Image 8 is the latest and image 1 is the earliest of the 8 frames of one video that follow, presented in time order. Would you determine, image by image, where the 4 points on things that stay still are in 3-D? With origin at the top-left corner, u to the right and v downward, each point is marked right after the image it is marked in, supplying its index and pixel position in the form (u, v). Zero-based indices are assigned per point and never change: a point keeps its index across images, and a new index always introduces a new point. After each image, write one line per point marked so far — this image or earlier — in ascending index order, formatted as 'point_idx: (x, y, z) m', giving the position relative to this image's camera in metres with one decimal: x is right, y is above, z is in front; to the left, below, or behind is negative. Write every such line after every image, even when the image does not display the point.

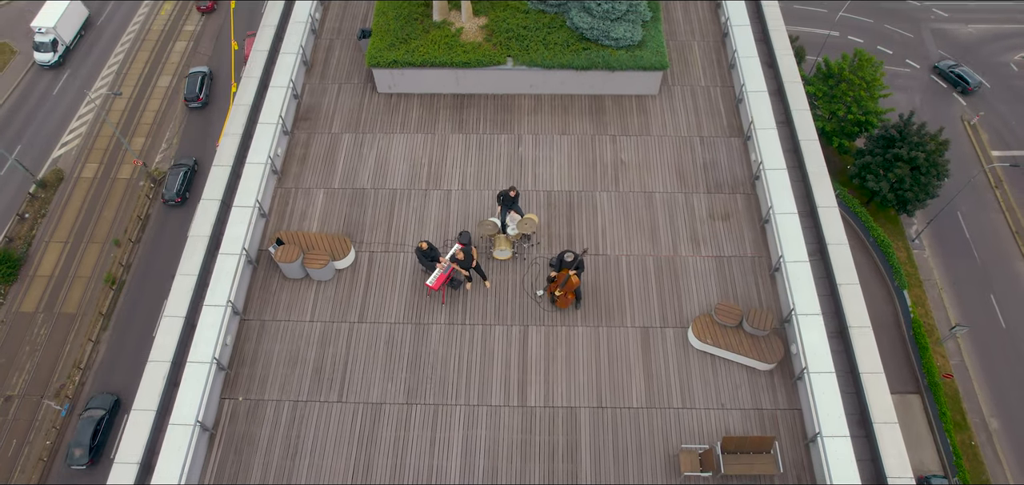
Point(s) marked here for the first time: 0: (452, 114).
0: (-1.7, +3.5, +15.1) m
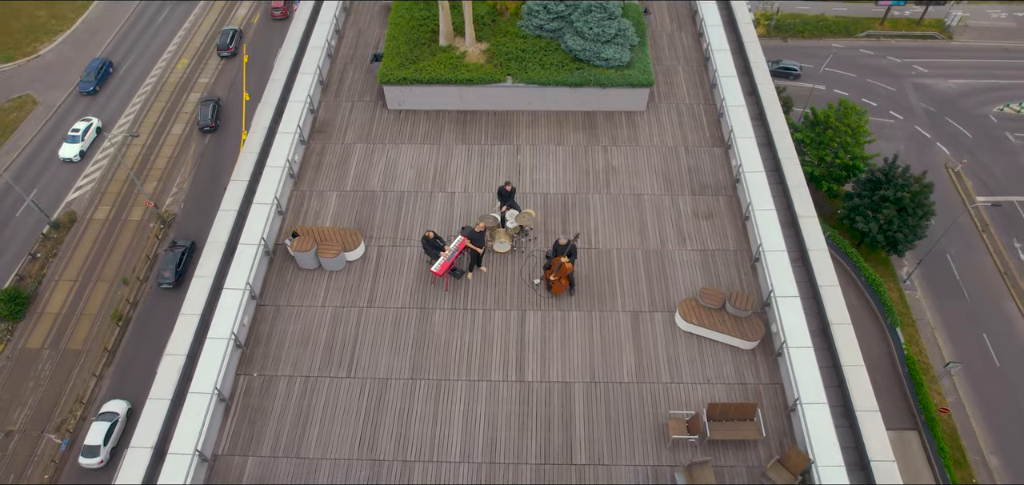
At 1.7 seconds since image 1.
0: (-1.7, +3.4, +16.3) m
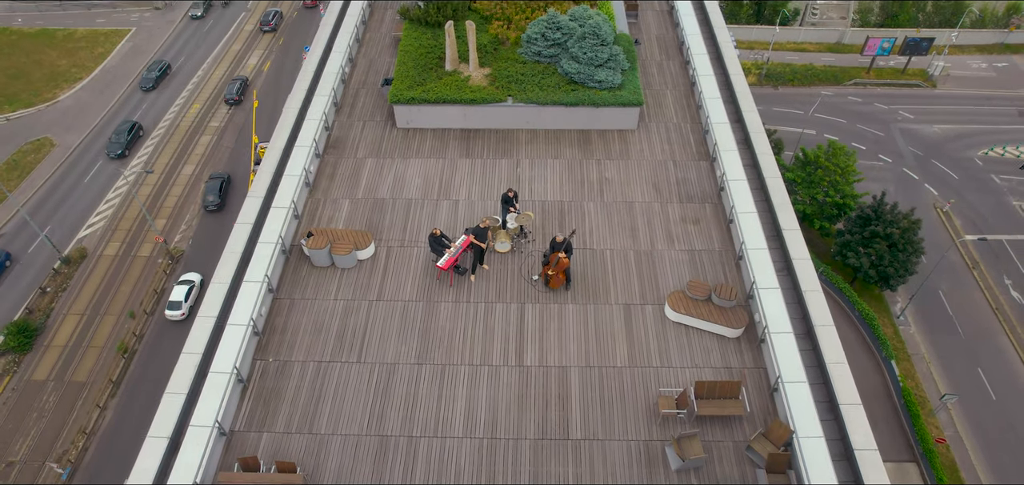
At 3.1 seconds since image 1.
0: (-1.7, +3.2, +17.6) m
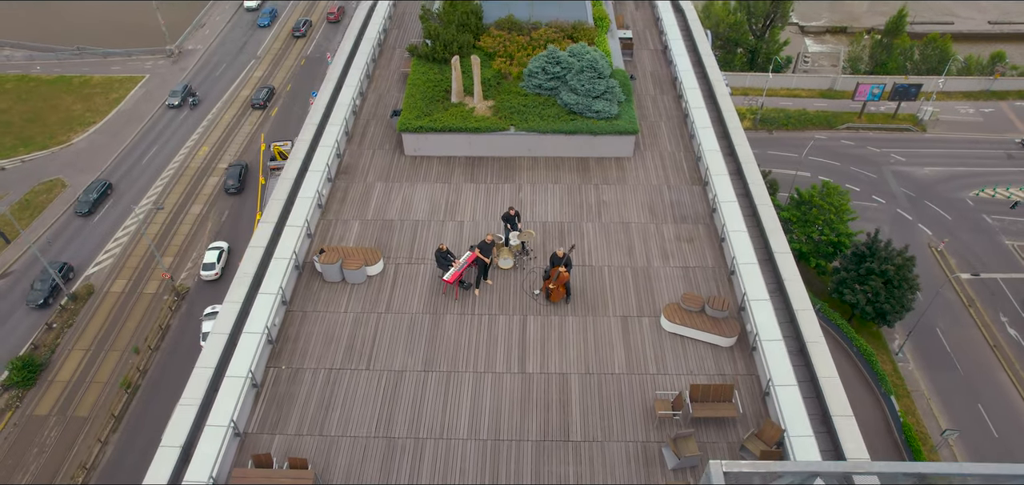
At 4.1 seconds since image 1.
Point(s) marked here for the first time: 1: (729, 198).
0: (-1.6, +2.4, +18.5) m
1: (+6.2, +1.3, +15.8) m
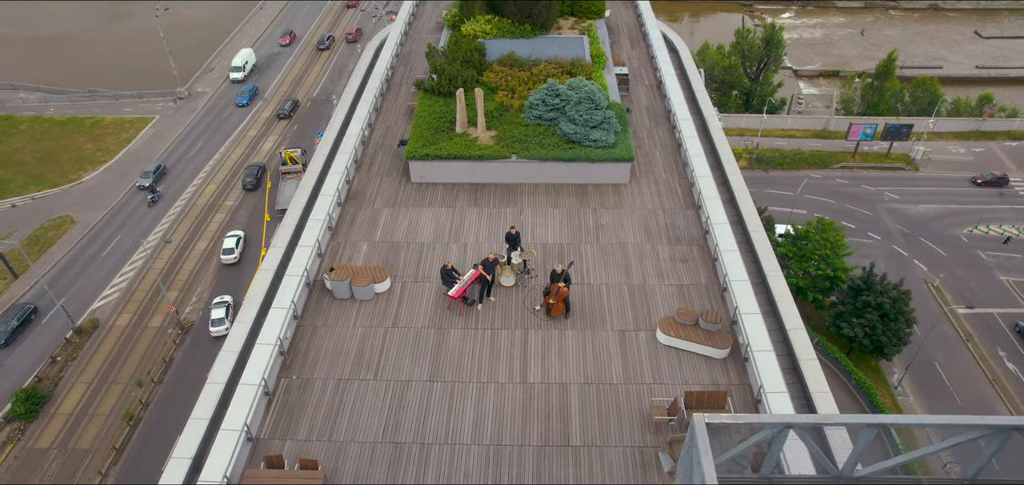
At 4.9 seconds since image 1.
0: (-1.5, +1.7, +19.4) m
1: (+6.3, +0.7, +16.6) m
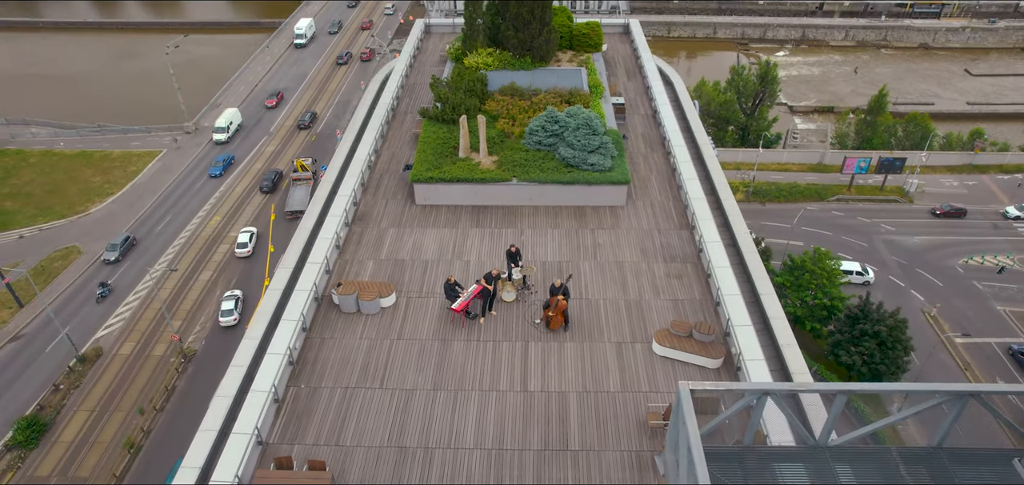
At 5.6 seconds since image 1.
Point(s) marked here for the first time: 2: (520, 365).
0: (-1.5, +1.0, +20.1) m
1: (+6.3, +0.1, +17.3) m
2: (+0.2, -3.2, +14.2) m
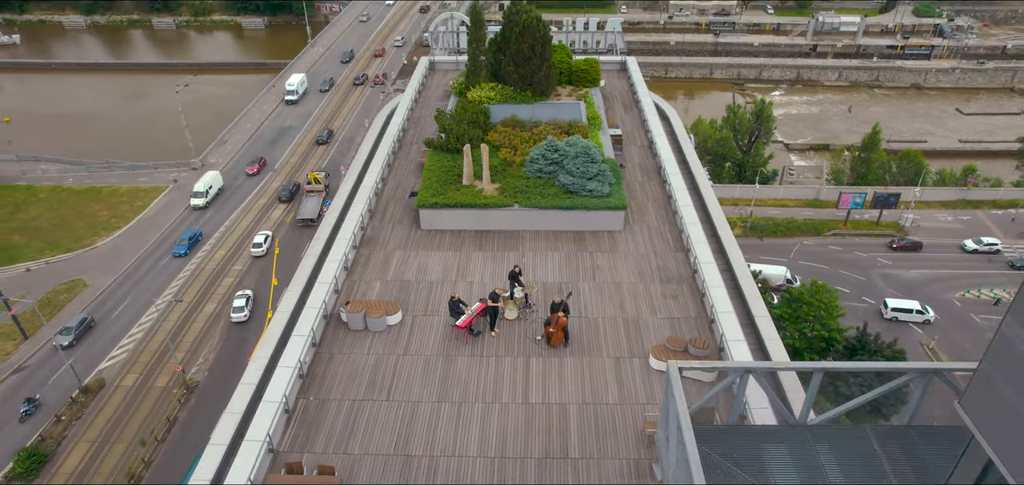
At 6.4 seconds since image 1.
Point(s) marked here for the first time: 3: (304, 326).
0: (-1.4, +0.1, +20.9) m
1: (+6.4, -0.6, +18.1) m
2: (+0.3, -3.7, +14.7) m
3: (-5.9, -2.4, +15.8) m
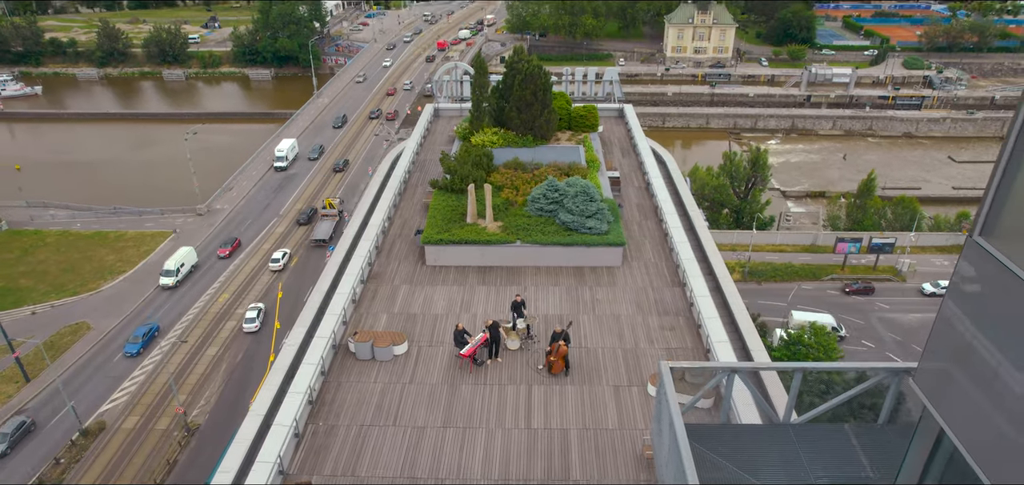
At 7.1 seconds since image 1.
0: (-1.4, -1.3, +21.6) m
1: (+6.5, -1.7, +18.8) m
2: (+0.3, -4.5, +15.2) m
3: (-5.9, -3.3, +16.3) m
